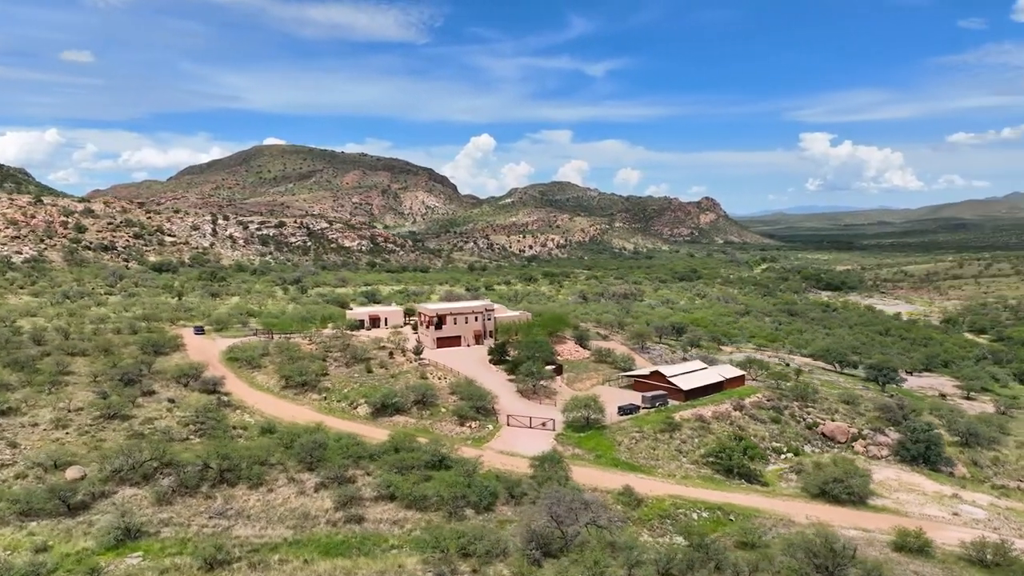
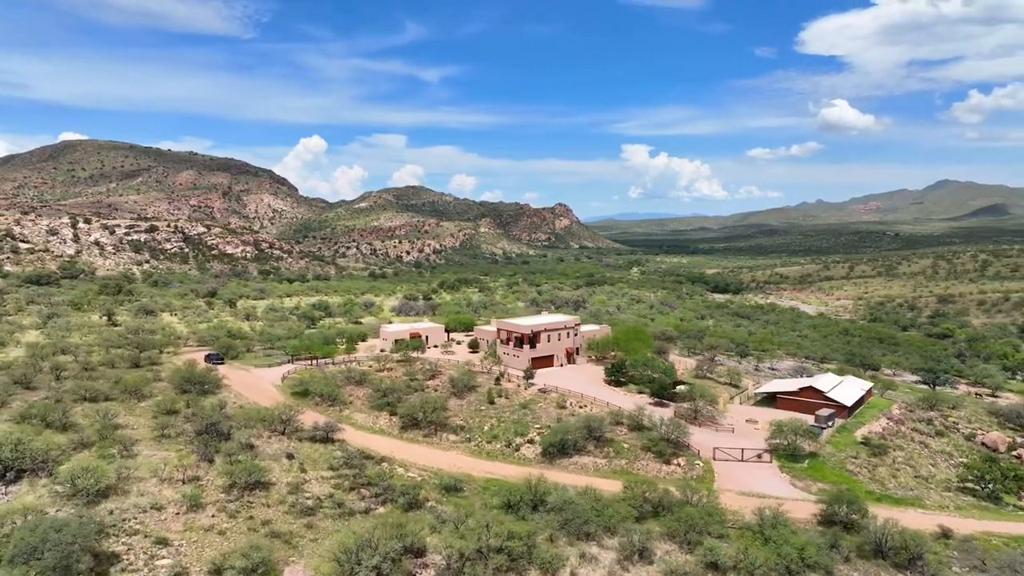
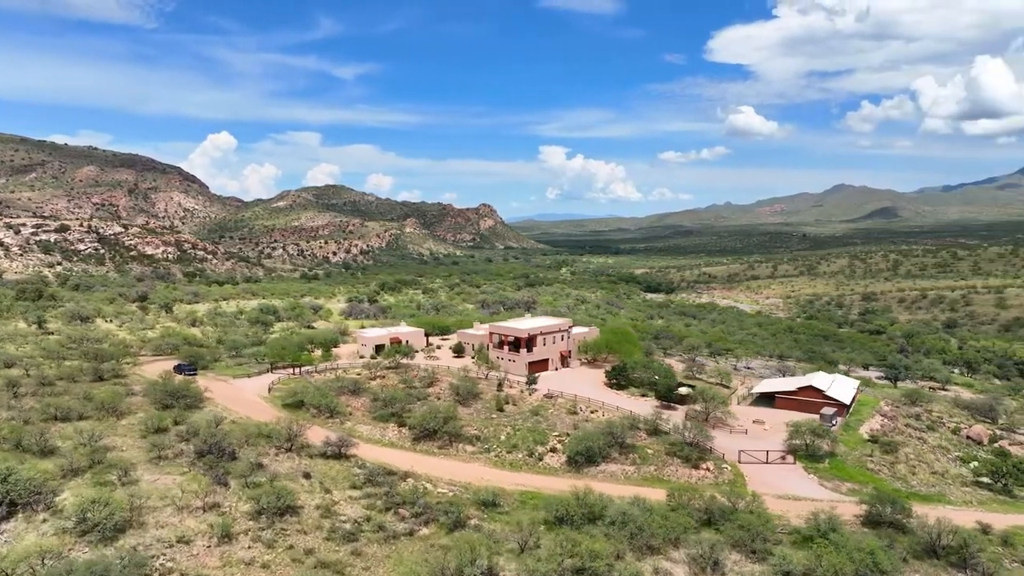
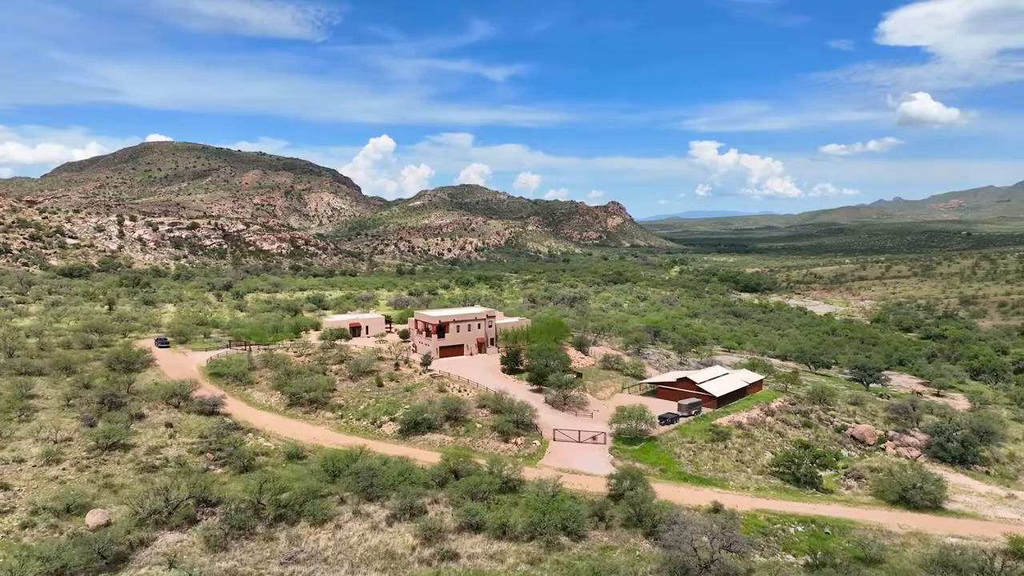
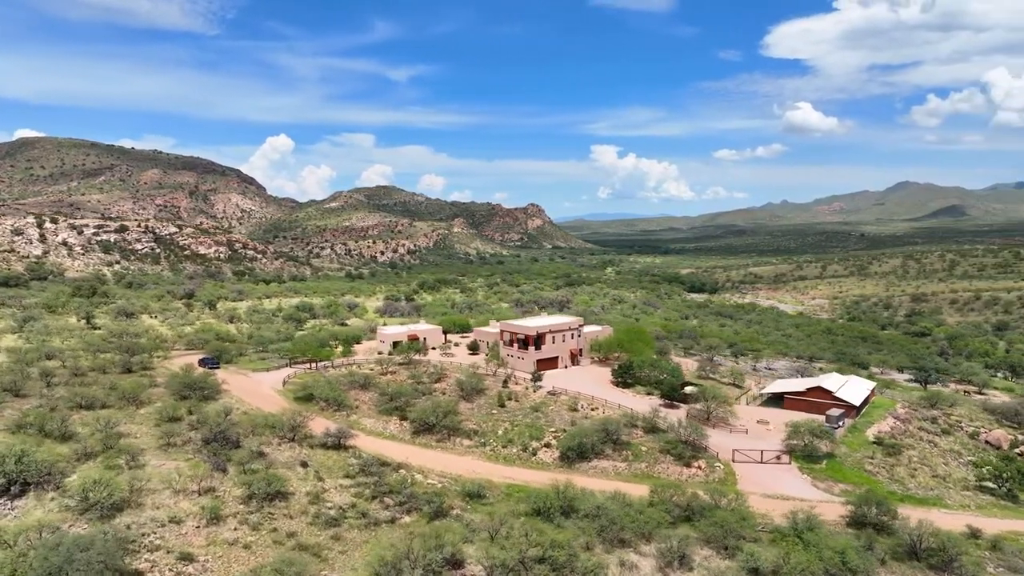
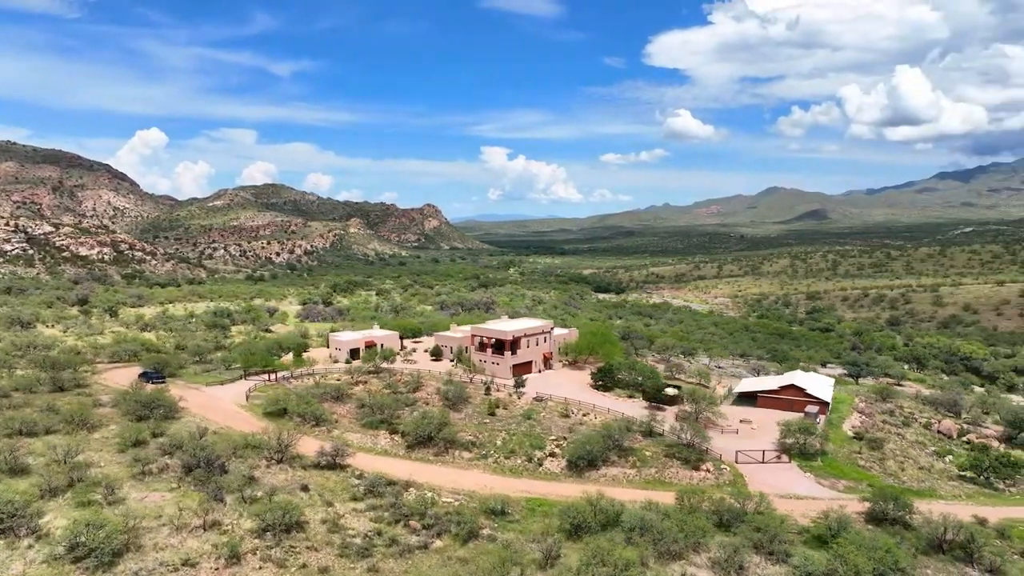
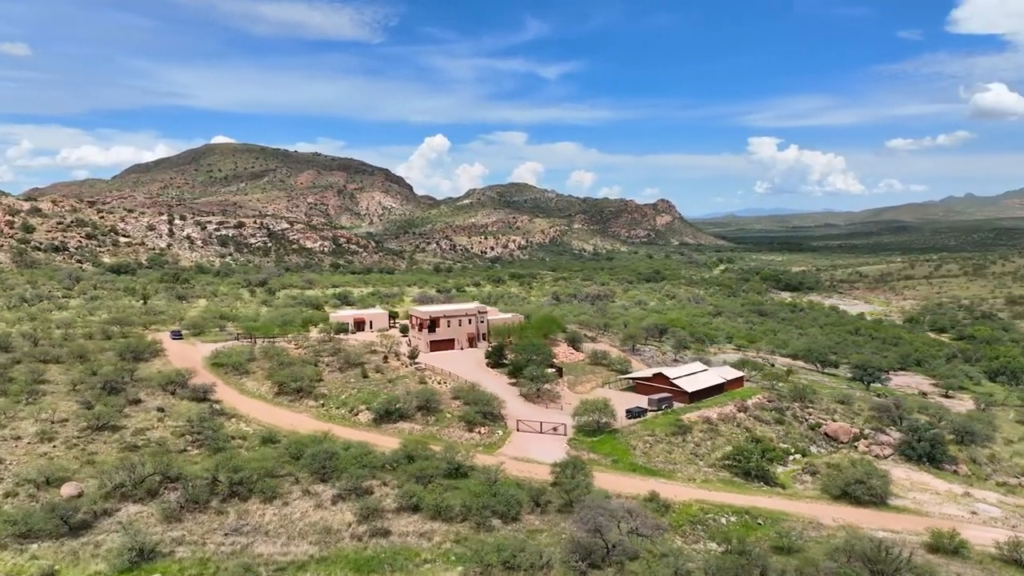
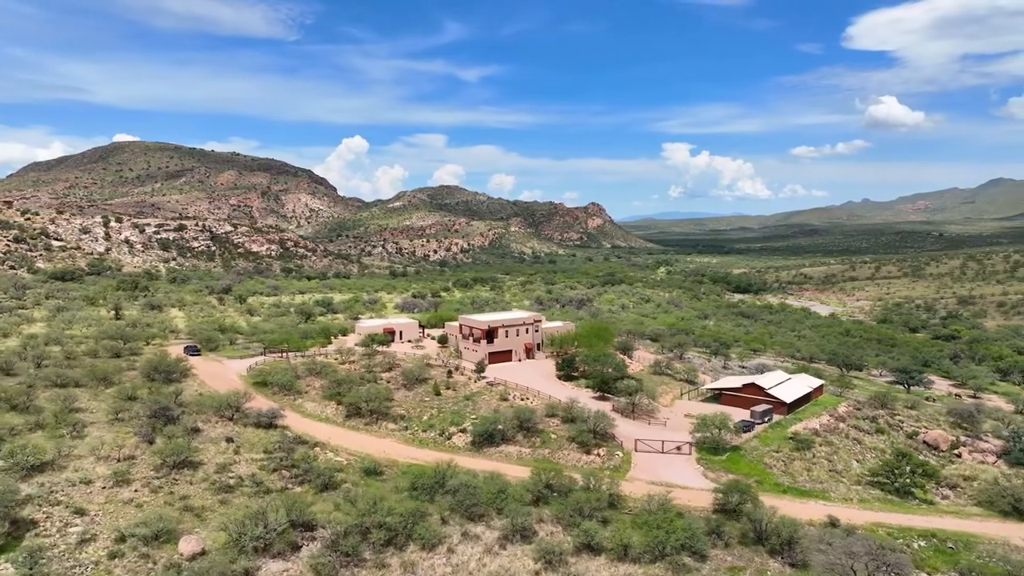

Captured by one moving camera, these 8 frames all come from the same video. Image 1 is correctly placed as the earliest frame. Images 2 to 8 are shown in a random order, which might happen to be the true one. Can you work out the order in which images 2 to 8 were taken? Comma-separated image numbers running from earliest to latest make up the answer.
7, 4, 8, 2, 5, 3, 6
